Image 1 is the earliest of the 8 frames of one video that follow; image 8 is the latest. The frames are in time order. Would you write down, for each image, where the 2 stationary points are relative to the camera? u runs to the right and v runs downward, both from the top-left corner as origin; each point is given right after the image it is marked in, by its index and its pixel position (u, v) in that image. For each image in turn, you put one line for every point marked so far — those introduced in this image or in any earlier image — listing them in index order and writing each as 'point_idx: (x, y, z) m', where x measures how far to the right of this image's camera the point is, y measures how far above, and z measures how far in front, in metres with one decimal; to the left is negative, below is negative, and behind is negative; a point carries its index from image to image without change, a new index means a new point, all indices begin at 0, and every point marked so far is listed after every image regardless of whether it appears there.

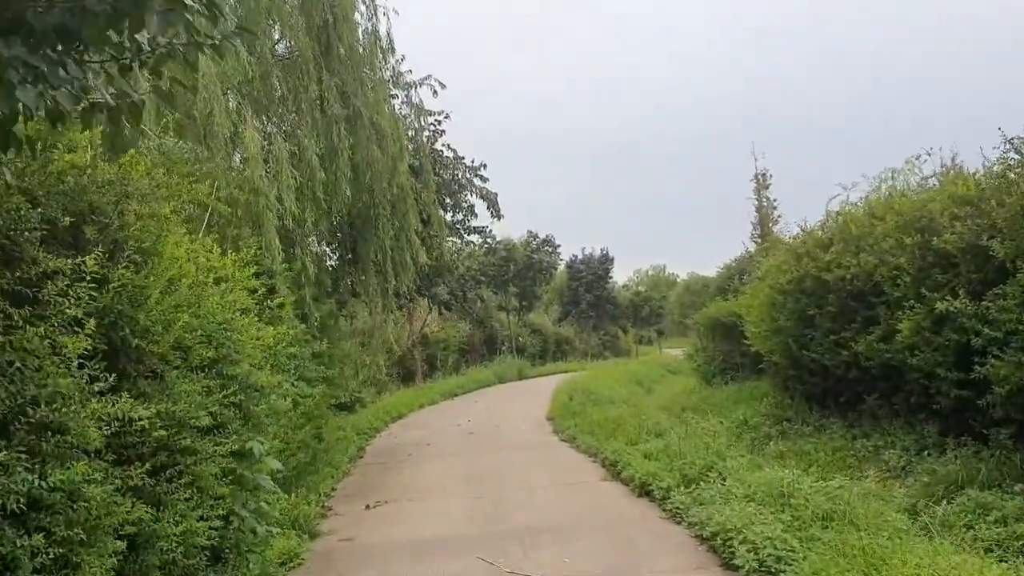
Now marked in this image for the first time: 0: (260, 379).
0: (-1.7, -0.6, +6.4) m
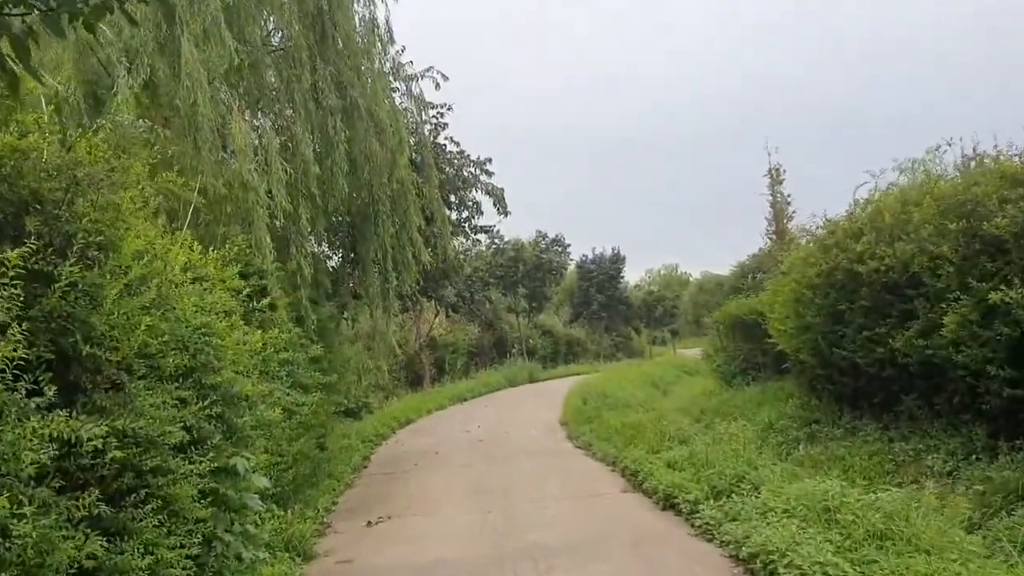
0: (-1.7, -0.6, +5.8) m
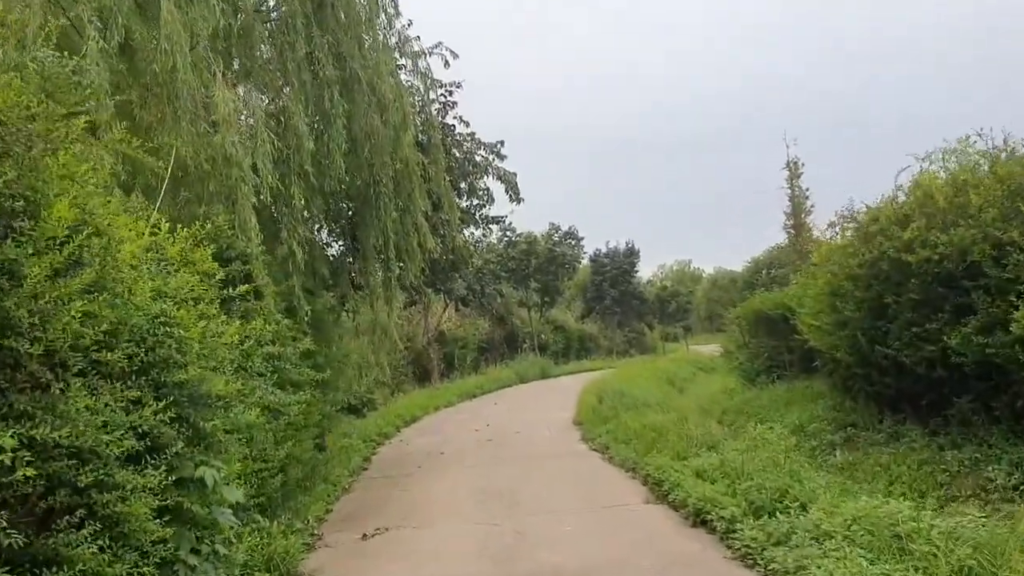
0: (-1.6, -0.5, +5.1) m
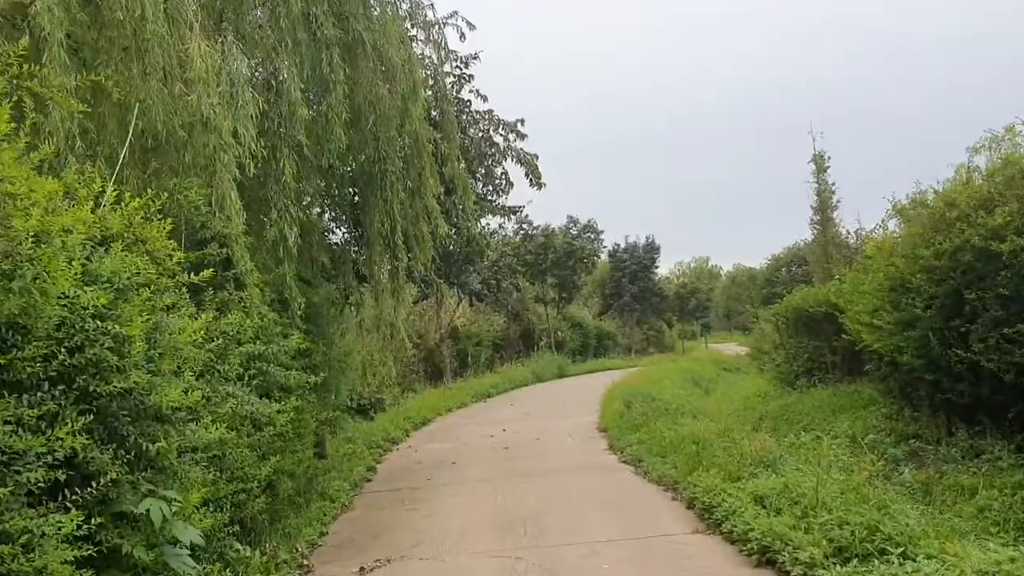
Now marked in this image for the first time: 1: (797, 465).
0: (-1.5, -0.5, +4.0) m
1: (+2.0, -1.3, +6.6) m
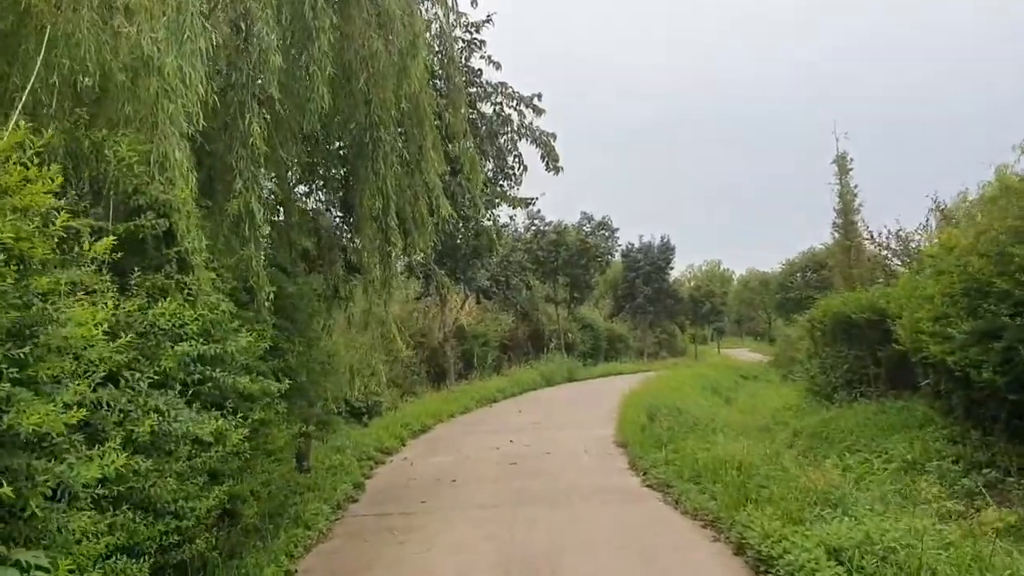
0: (-1.4, -0.4, +2.8) m
1: (+2.1, -1.3, +5.4) m
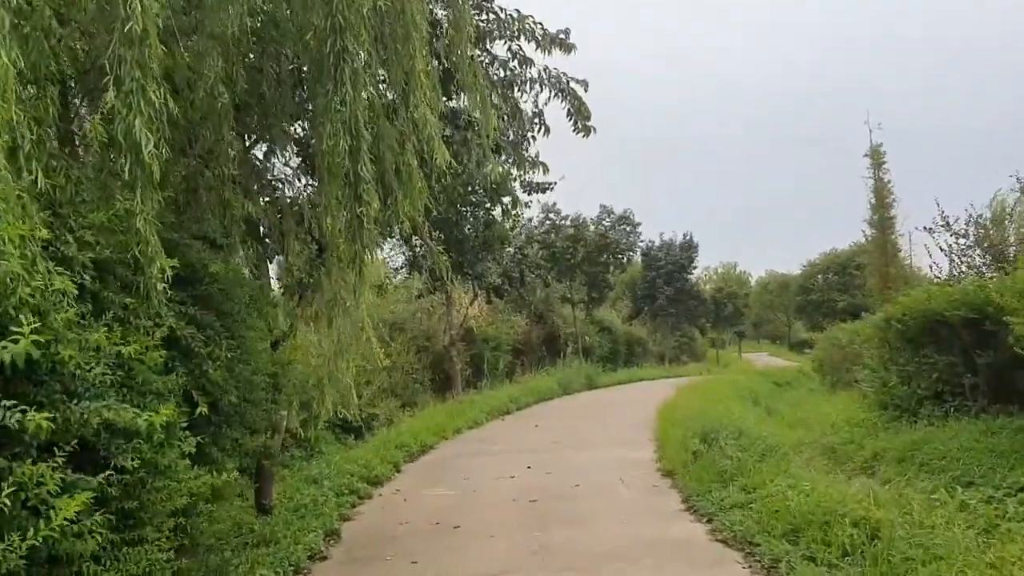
0: (-1.3, -0.3, +0.8) m
1: (+2.2, -1.1, +3.3) m
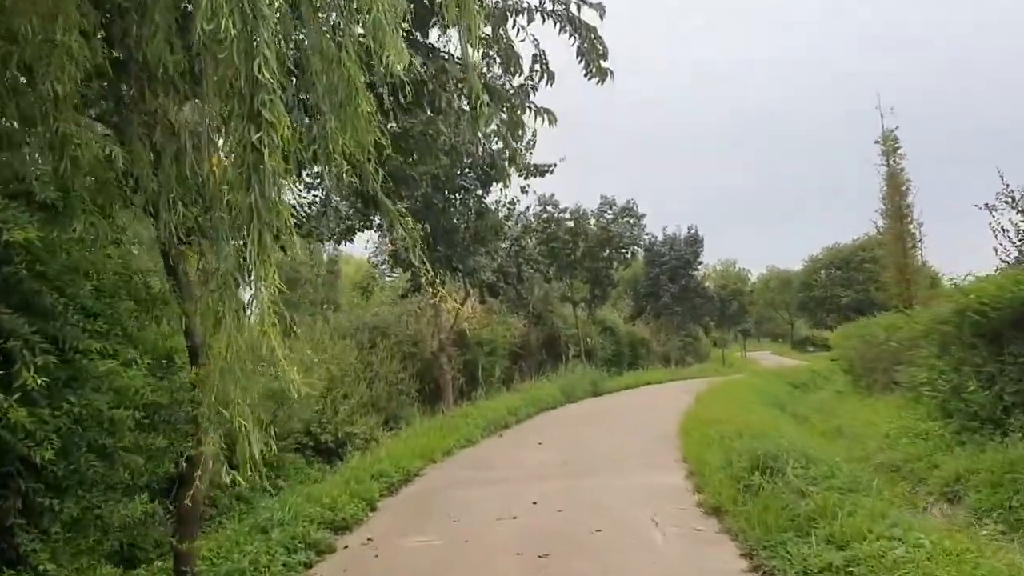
0: (-1.3, -0.2, -1.0) m
1: (+2.2, -1.0, +1.5) m
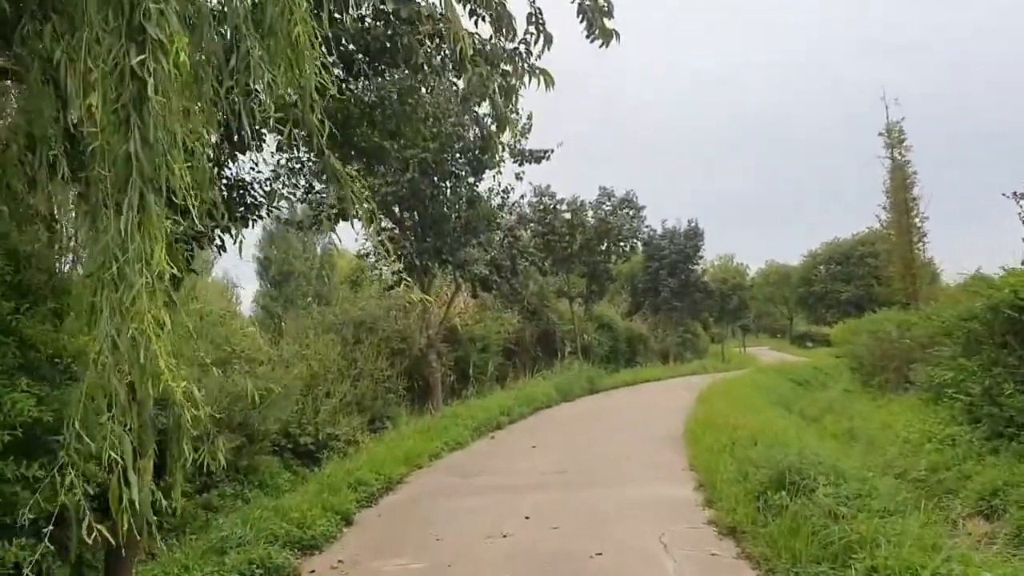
0: (-1.3, -0.2, -1.8) m
1: (+2.2, -1.0, +0.8) m
